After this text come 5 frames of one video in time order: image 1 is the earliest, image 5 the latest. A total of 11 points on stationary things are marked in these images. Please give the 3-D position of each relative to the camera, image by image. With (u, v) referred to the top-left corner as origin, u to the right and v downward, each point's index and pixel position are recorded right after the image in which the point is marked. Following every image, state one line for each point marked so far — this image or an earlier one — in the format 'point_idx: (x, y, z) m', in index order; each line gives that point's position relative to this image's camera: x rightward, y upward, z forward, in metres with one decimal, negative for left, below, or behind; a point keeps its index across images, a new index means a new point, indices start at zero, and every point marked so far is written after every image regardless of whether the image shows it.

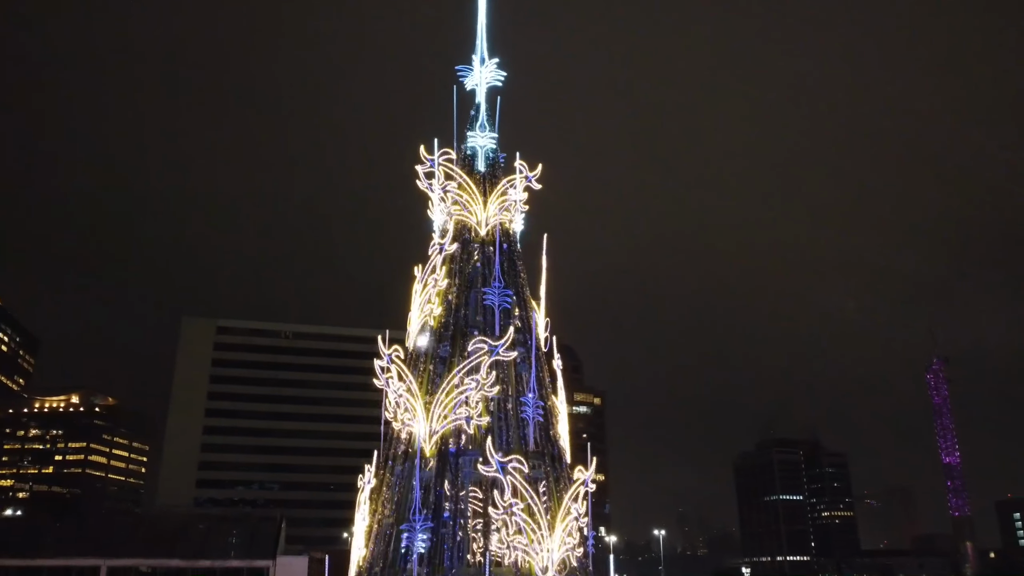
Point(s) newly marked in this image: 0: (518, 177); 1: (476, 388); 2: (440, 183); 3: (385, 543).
0: (+0.1, +1.7, +13.6) m
1: (-0.5, -1.4, +11.4) m
2: (-1.2, +1.6, +13.5) m
3: (-1.7, -3.3, +11.1) m
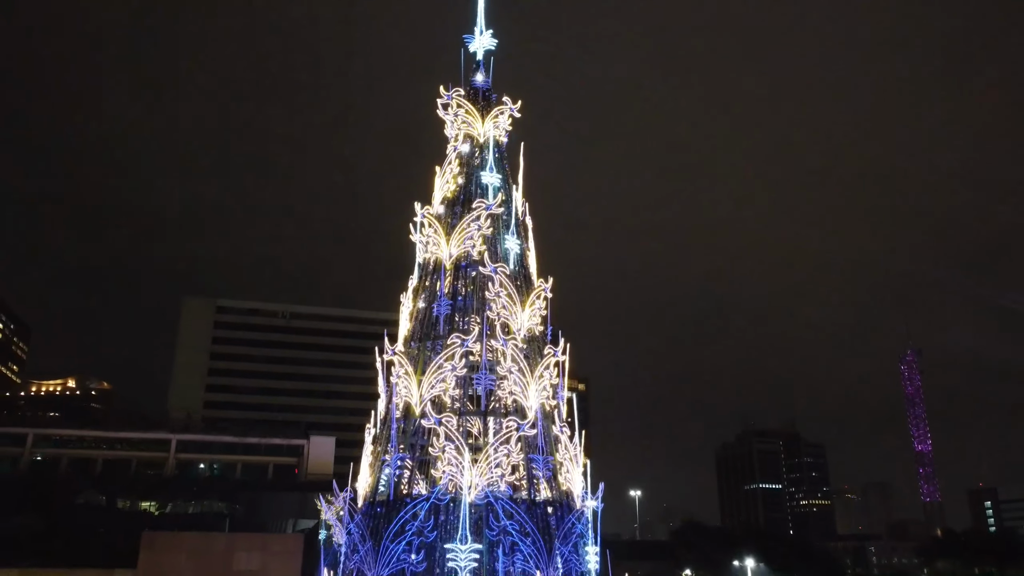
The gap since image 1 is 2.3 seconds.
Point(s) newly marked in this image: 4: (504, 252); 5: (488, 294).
0: (-0.2, +4.4, +20.6) m
1: (-0.8, +1.3, +18.5) m
2: (-1.4, +4.3, +20.5) m
3: (-2.0, -0.6, +18.1) m
4: (-0.2, +0.8, +18.7) m
5: (-0.5, -0.1, +17.8) m
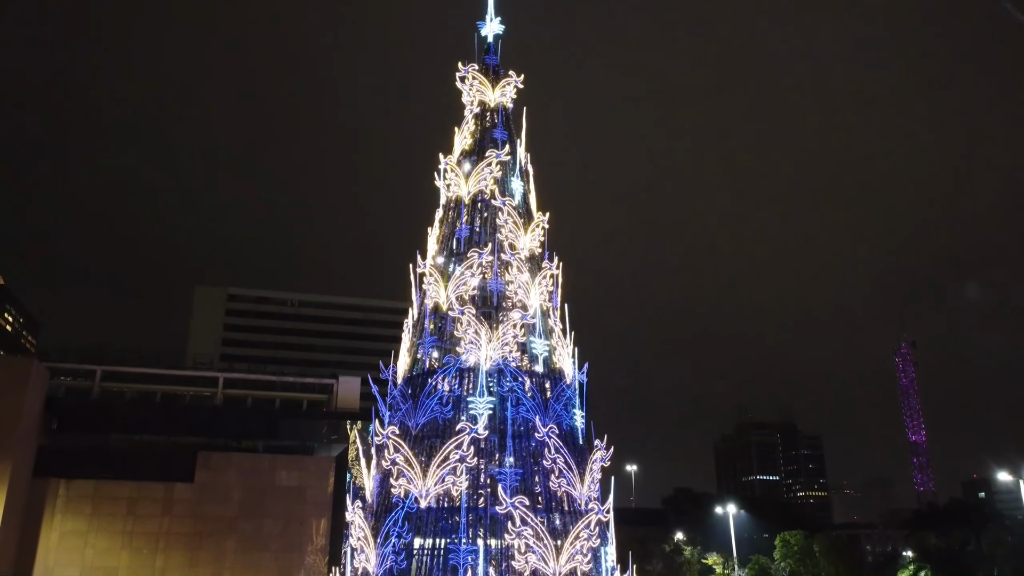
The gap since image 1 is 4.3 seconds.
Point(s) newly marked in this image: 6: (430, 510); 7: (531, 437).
0: (-0.1, +6.4, +25.6) m
1: (-0.6, +3.2, +23.4) m
2: (-1.3, +6.3, +25.5) m
3: (-1.8, +1.4, +23.1) m
4: (-0.1, +2.8, +23.7) m
5: (-0.4, +1.8, +22.8) m
6: (-1.8, -5.0, +19.0) m
7: (+0.4, -3.6, +20.0) m
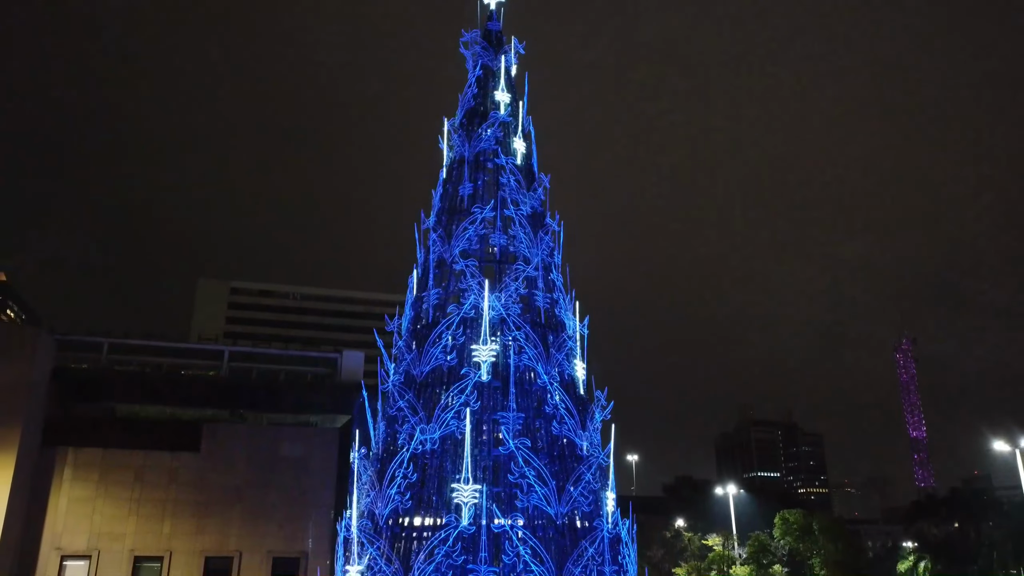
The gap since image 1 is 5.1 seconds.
0: (0.0, +7.6, +26.0) m
1: (-0.6, +4.4, +23.9) m
2: (-1.2, +7.5, +25.9) m
3: (-1.8, +2.6, +23.5) m
4: (0.0, +4.0, +24.2) m
5: (-0.3, +3.0, +23.2) m
6: (-1.8, -3.8, +19.4) m
7: (+0.5, -2.4, +20.4) m
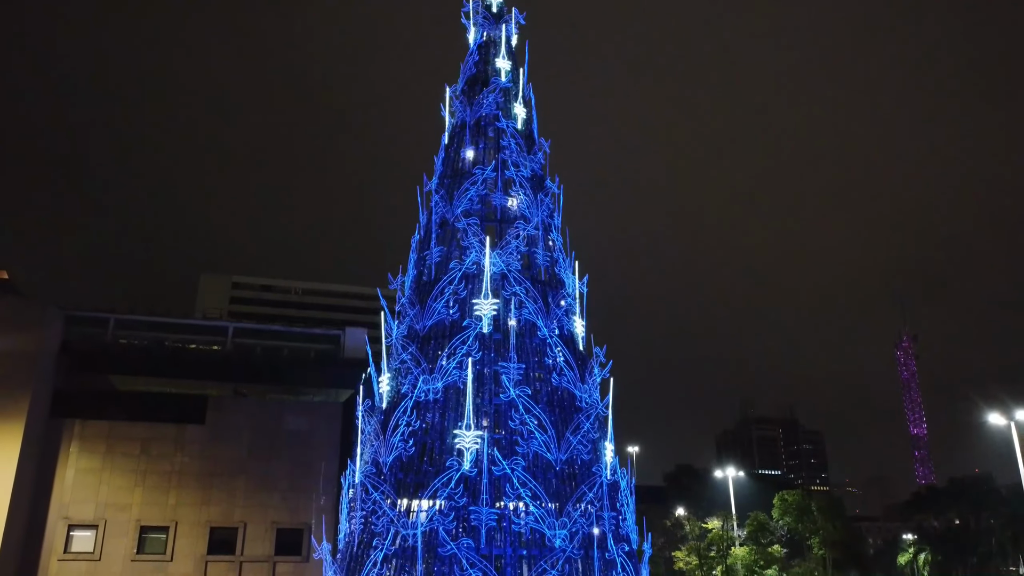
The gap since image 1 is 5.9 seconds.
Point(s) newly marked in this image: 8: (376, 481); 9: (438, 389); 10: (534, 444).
0: (0.0, +8.6, +26.5) m
1: (-0.5, +5.5, +24.4) m
2: (-1.2, +8.5, +26.4) m
3: (-1.7, +3.6, +24.0) m
4: (0.0, +5.0, +24.6) m
5: (-0.3, +4.1, +23.7) m
6: (-1.8, -2.7, +19.9) m
7: (+0.5, -1.3, +20.9) m
8: (-3.2, -4.5, +19.5) m
9: (-1.8, -2.4, +19.8) m
10: (+0.5, -3.6, +19.2) m
